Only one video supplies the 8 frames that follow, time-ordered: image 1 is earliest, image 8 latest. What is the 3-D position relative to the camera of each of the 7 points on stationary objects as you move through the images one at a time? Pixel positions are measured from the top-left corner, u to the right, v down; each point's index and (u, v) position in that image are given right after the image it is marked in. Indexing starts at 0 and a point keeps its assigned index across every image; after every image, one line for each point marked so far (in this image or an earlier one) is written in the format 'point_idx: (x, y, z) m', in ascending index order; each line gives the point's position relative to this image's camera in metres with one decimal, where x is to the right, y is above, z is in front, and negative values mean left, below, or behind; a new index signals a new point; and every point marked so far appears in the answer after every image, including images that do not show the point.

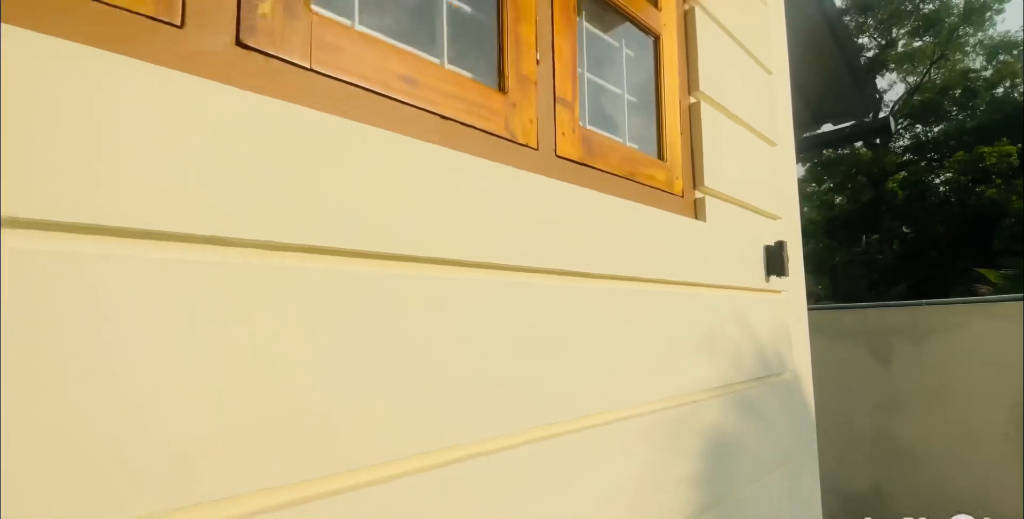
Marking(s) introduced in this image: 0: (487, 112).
0: (0.0, +0.3, +1.0) m
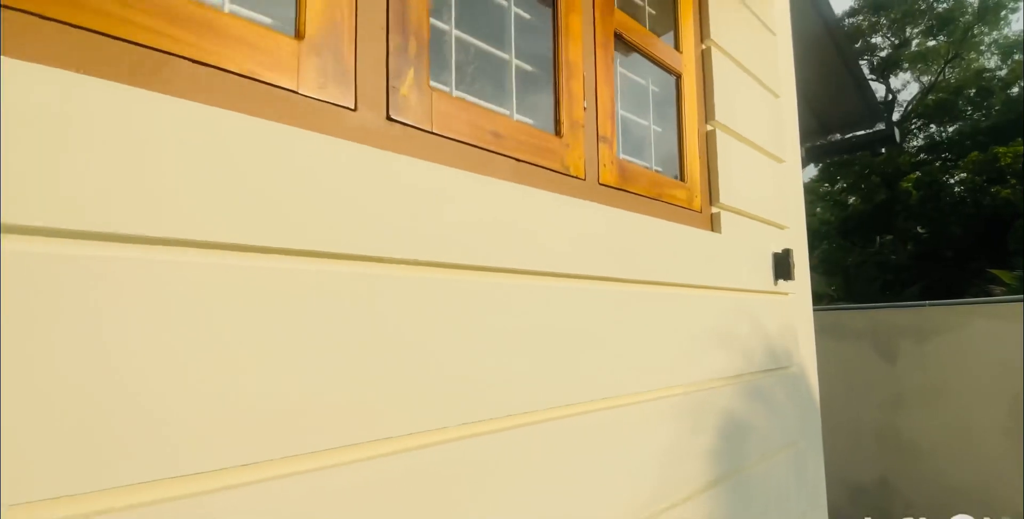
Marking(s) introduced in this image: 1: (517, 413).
0: (+0.1, +0.3, +1.2) m
1: (+0.1, -0.3, +1.1) m
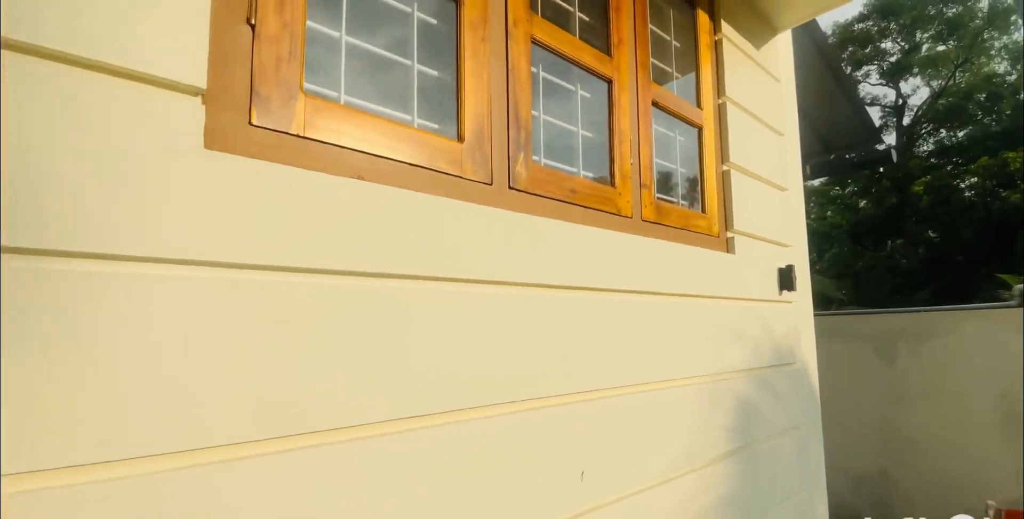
0: (+0.3, +0.2, +1.6) m
1: (+0.3, -0.4, +1.5) m
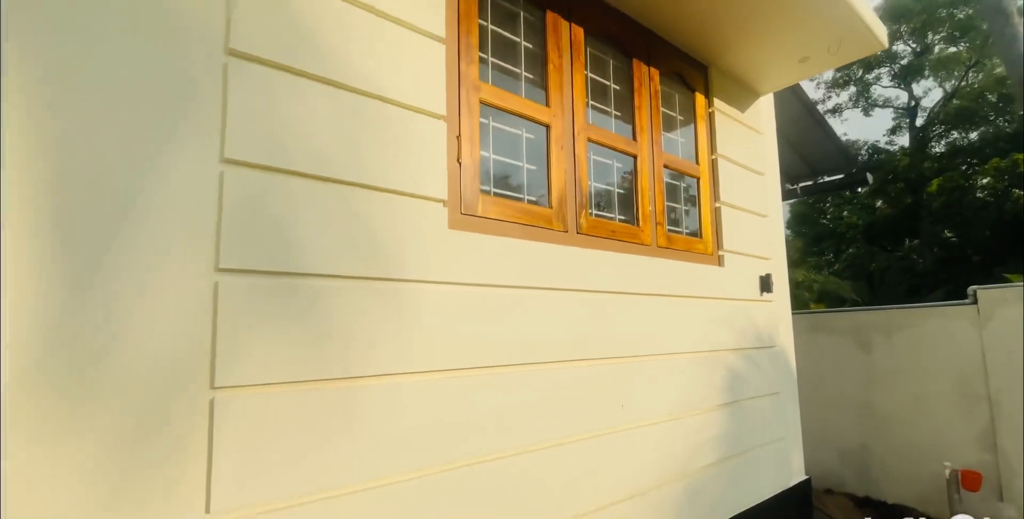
0: (+0.6, +0.1, +2.4) m
1: (+0.5, -0.5, +2.2) m
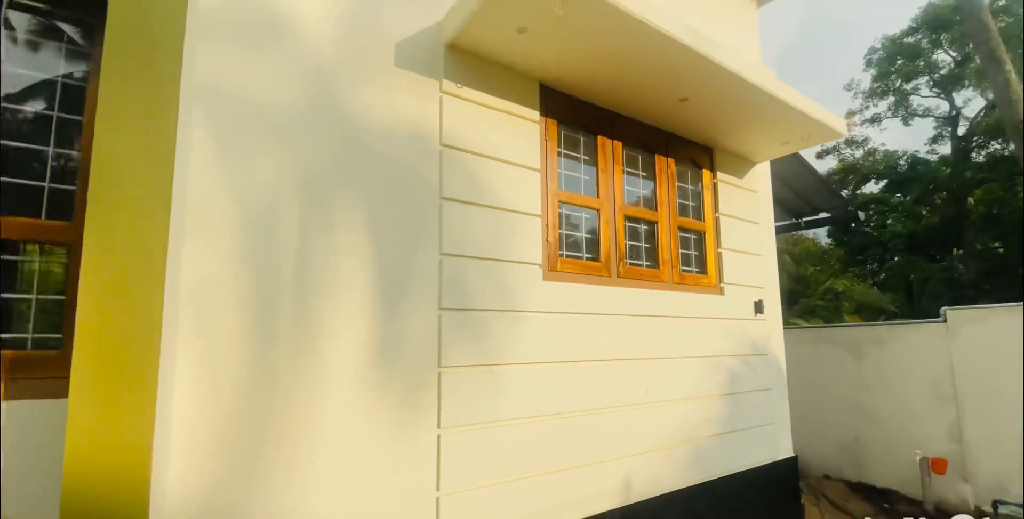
0: (+1.0, -0.1, +3.5) m
1: (+0.9, -0.7, +3.3) m
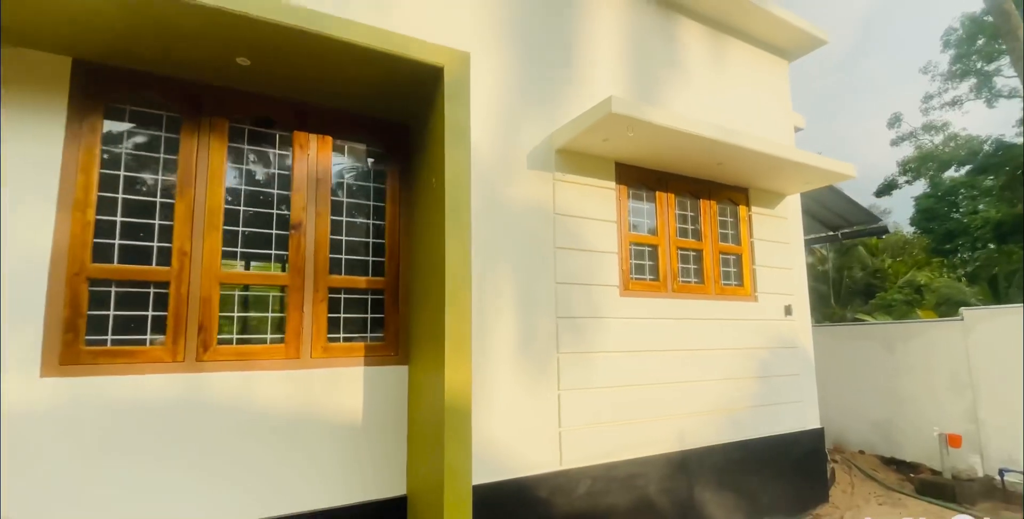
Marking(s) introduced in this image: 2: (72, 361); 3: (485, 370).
0: (+1.8, -0.3, +4.7) m
1: (+1.7, -0.8, +4.6) m
2: (-2.2, -0.5, +2.5) m
3: (-0.2, -0.8, +3.5) m
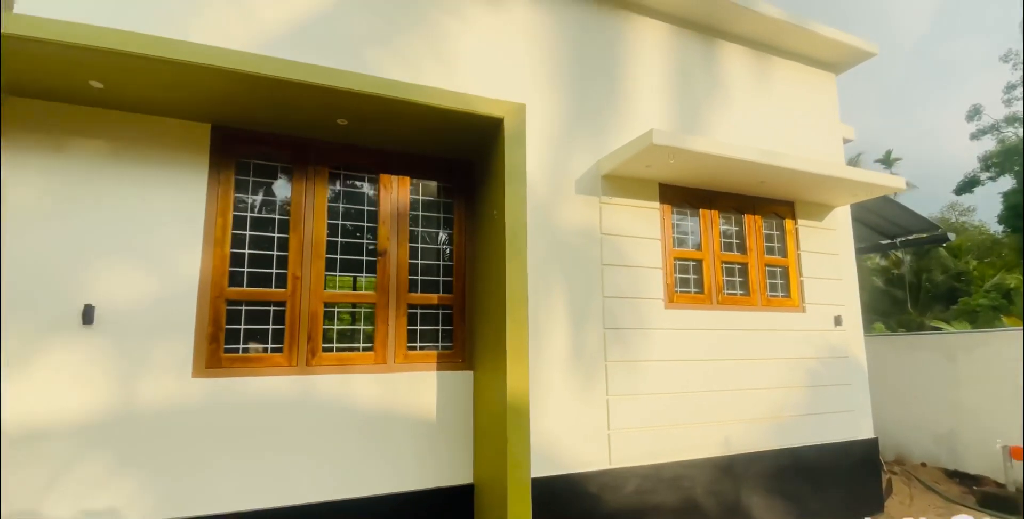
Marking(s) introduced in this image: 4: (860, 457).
0: (+2.3, -0.4, +5.0) m
1: (+2.3, -1.0, +4.8) m
2: (-1.9, -0.7, +3.1) m
3: (+0.2, -0.9, +3.9) m
4: (+3.7, -2.1, +5.4) m
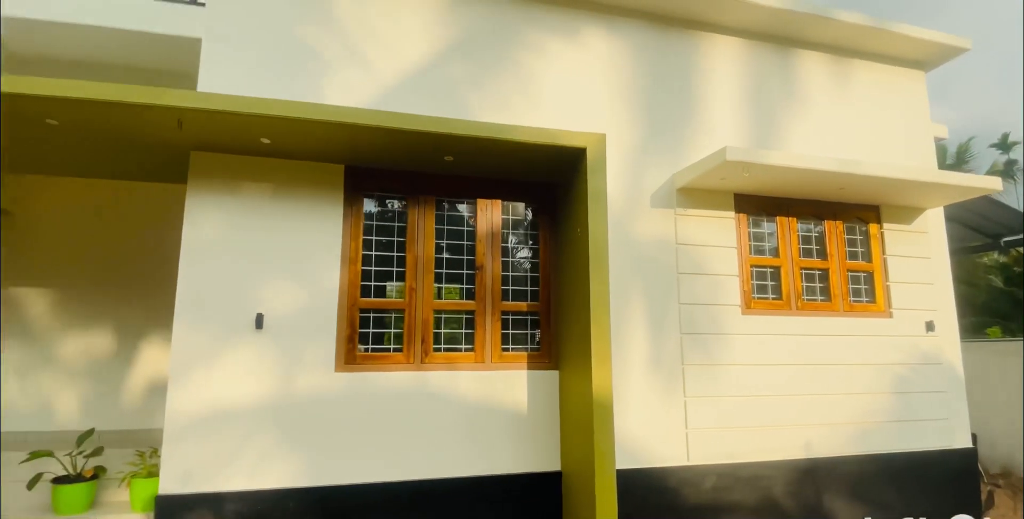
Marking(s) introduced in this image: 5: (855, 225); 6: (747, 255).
0: (+3.2, -0.5, +5.0) m
1: (+3.1, -1.0, +4.9) m
2: (-1.2, -0.8, +3.8) m
3: (+0.9, -1.0, +4.3) m
4: (+4.6, -2.2, +5.2) m
5: (+3.6, +0.4, +5.3) m
6: (+2.3, 0.0, +4.8) m
